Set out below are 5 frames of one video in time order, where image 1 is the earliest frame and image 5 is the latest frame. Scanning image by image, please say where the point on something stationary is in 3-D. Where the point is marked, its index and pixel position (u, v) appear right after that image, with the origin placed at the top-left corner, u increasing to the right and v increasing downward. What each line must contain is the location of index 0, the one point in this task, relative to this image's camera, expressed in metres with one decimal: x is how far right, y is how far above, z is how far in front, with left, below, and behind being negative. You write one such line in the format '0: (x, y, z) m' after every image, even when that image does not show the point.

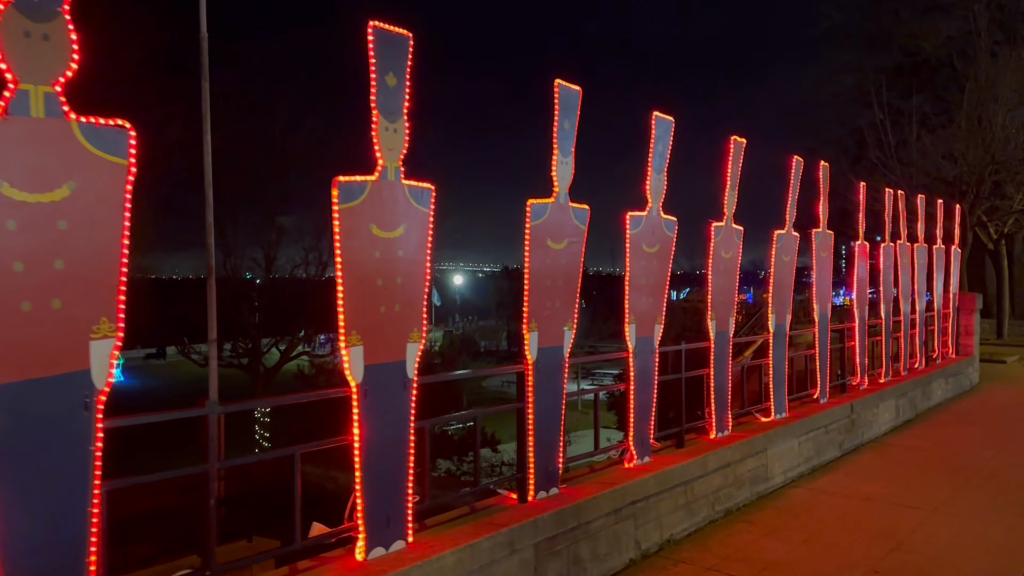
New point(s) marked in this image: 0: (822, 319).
0: (+3.0, -0.3, +8.6) m
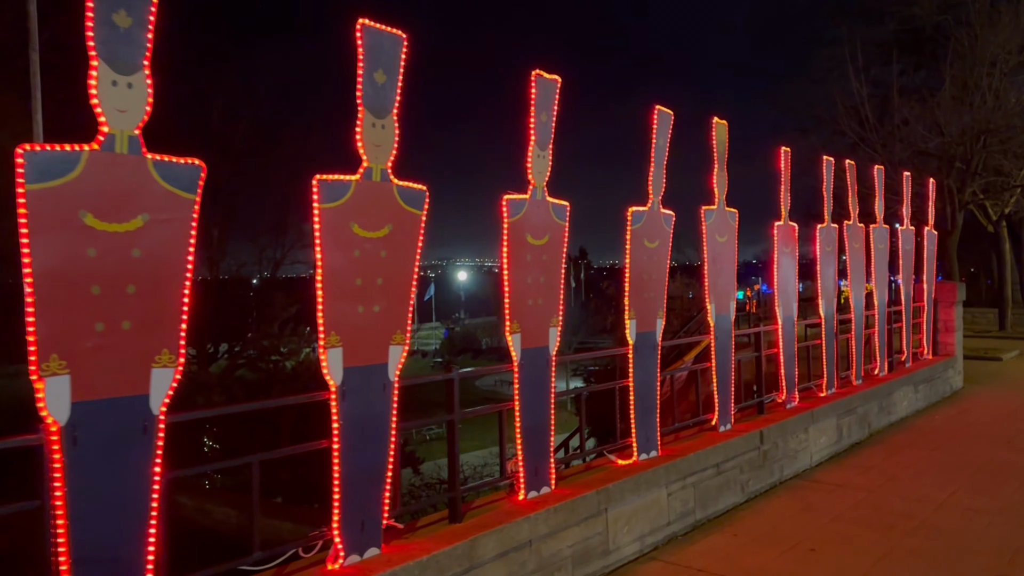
0: (+1.6, -0.3, +6.6) m
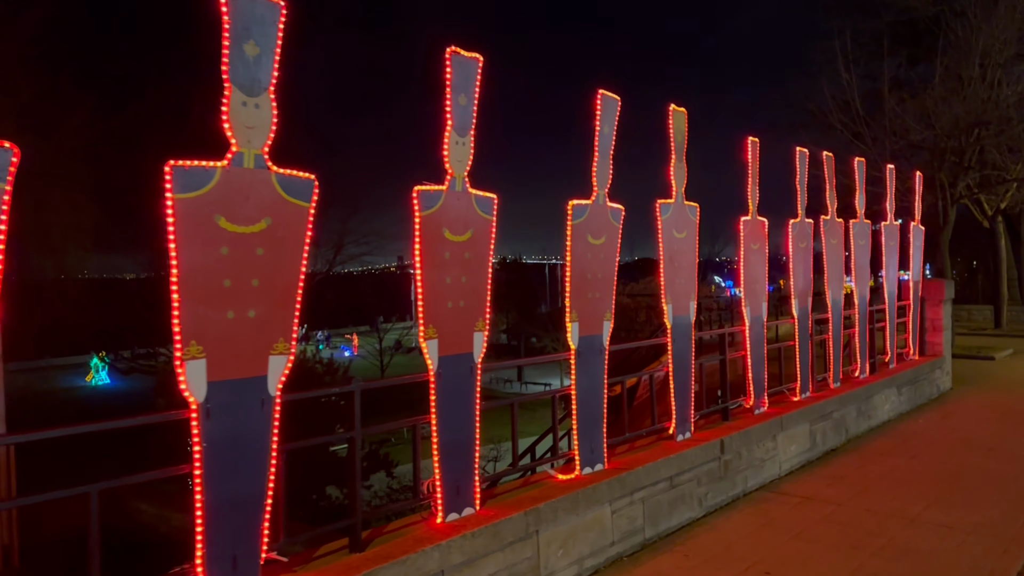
0: (+1.2, -0.3, +6.2) m
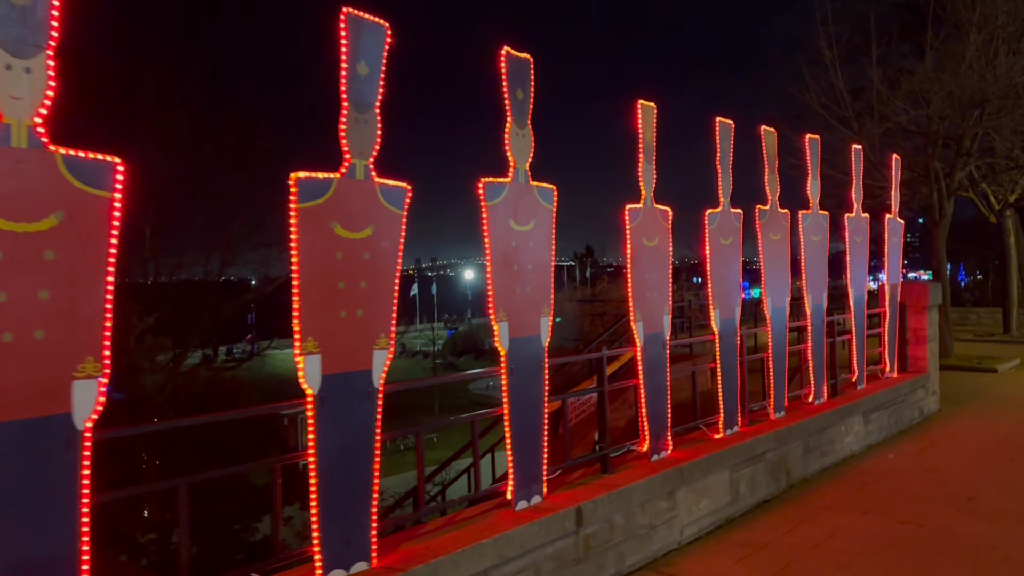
0: (0.0, -0.3, +4.5) m
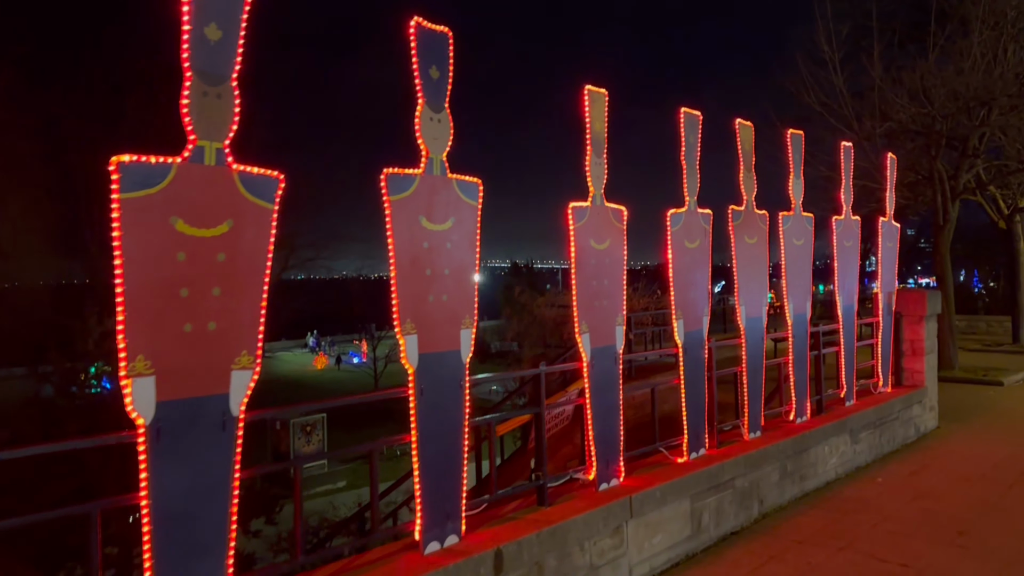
0: (-0.3, -0.3, +3.9) m
